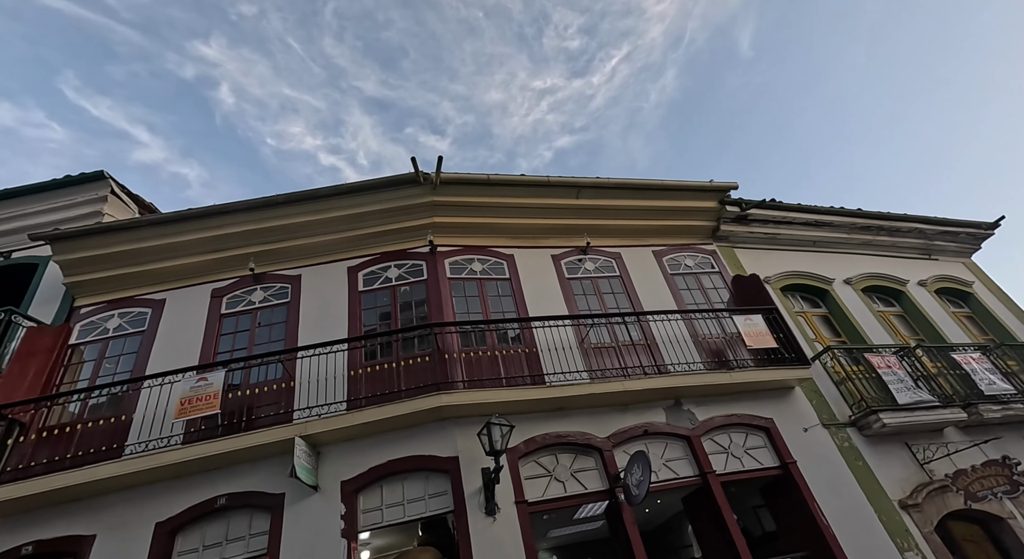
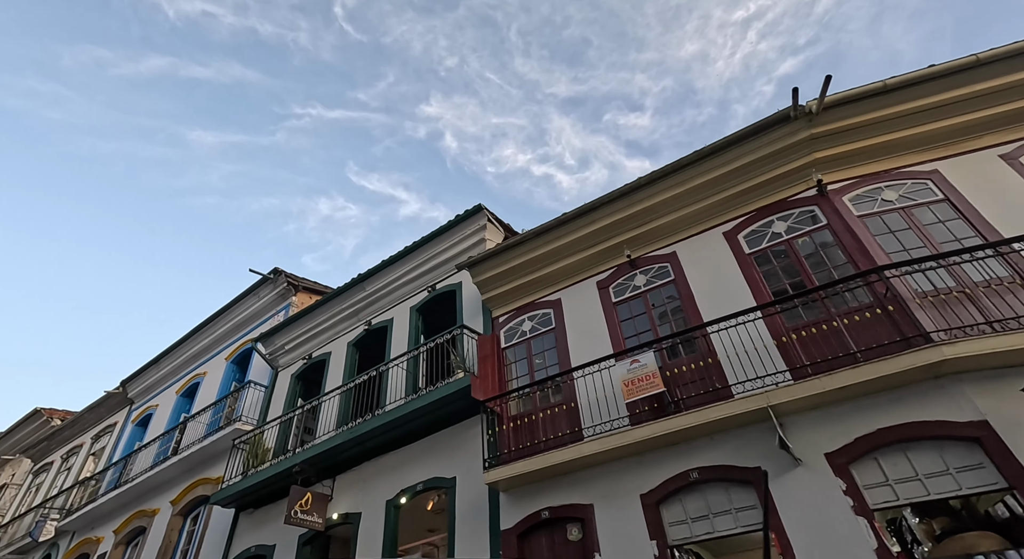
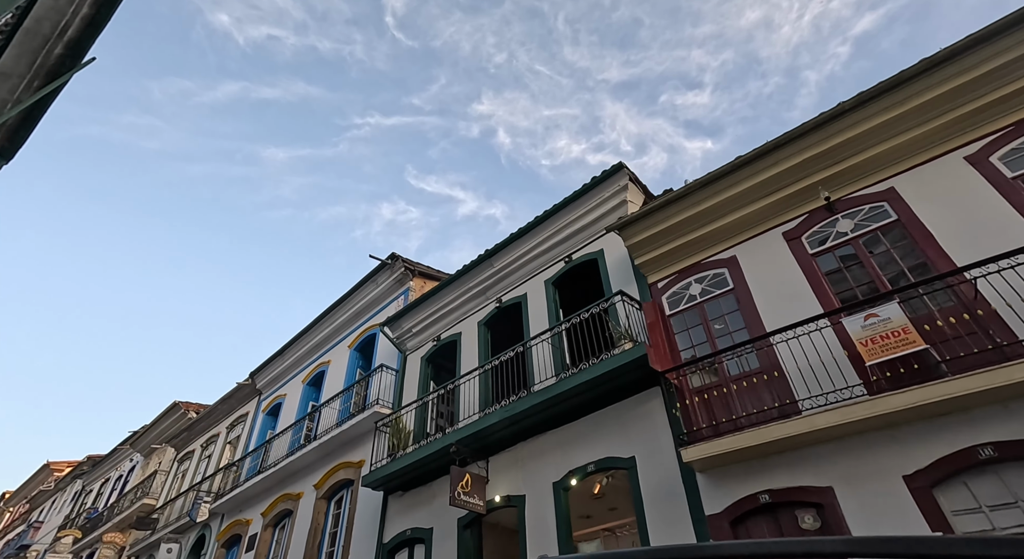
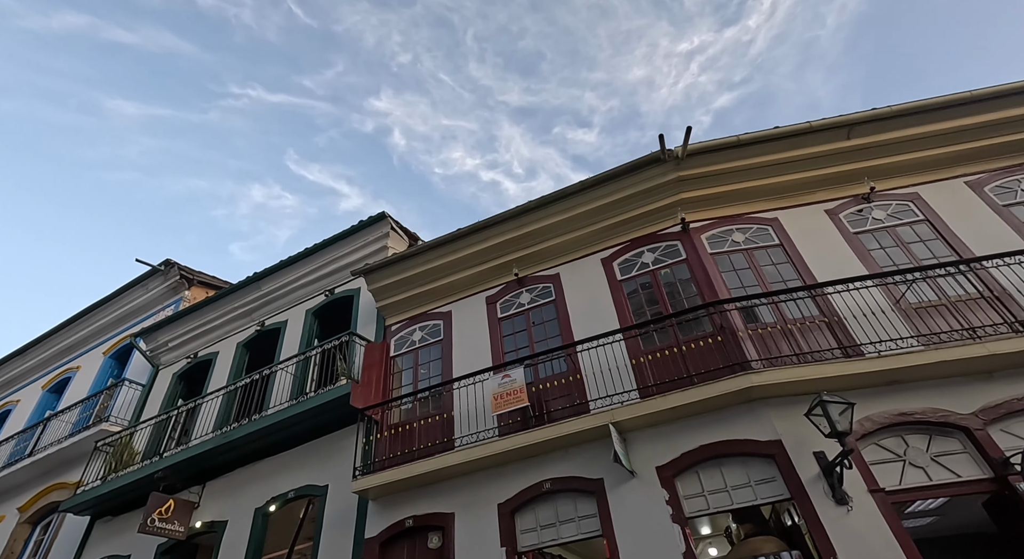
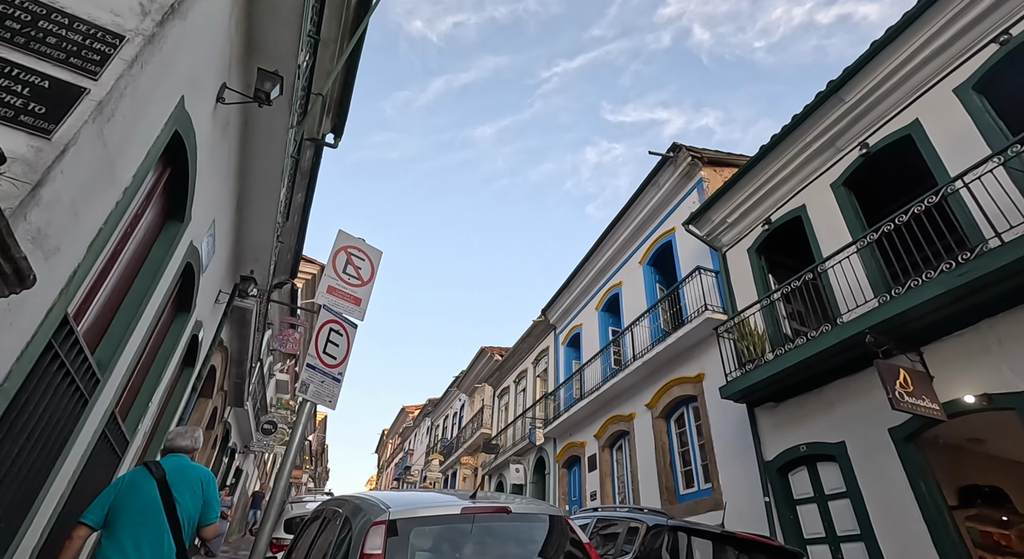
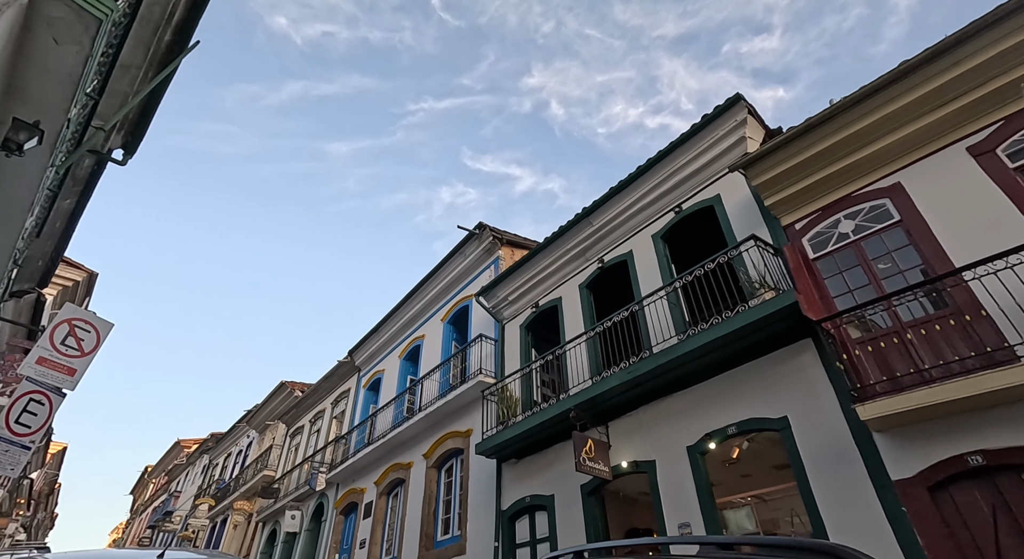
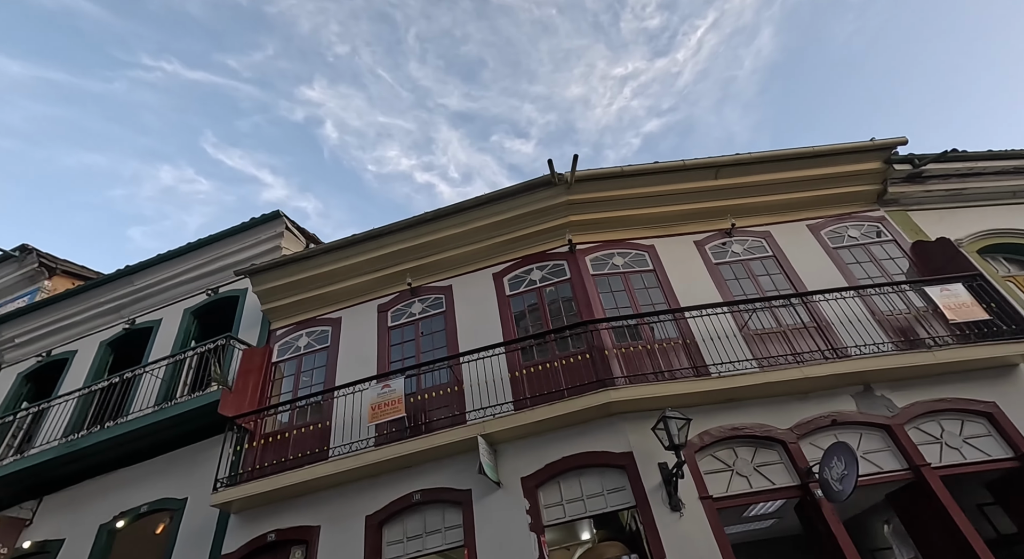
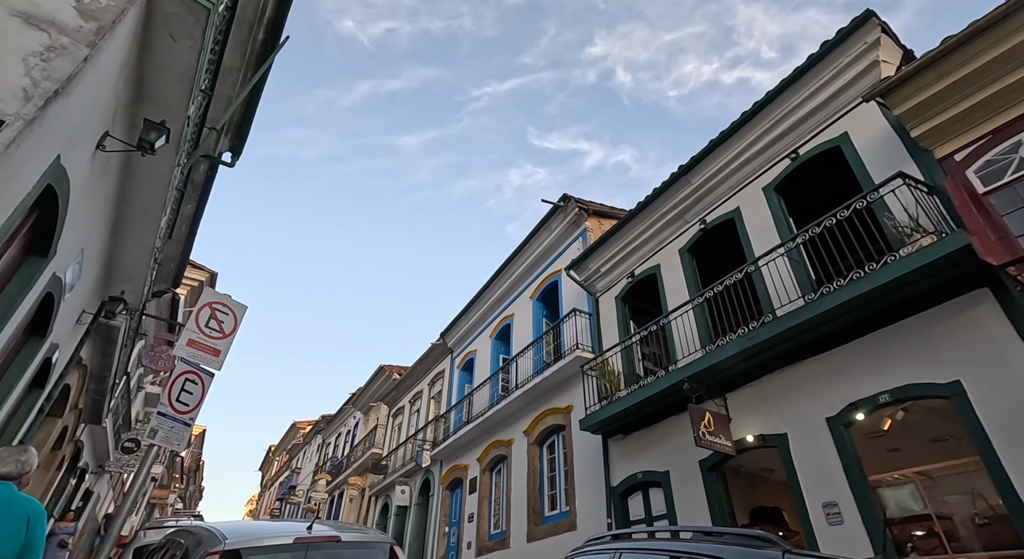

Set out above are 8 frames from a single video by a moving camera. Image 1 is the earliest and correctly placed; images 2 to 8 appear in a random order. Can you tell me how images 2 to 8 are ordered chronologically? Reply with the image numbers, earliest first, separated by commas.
7, 4, 2, 3, 6, 8, 5
